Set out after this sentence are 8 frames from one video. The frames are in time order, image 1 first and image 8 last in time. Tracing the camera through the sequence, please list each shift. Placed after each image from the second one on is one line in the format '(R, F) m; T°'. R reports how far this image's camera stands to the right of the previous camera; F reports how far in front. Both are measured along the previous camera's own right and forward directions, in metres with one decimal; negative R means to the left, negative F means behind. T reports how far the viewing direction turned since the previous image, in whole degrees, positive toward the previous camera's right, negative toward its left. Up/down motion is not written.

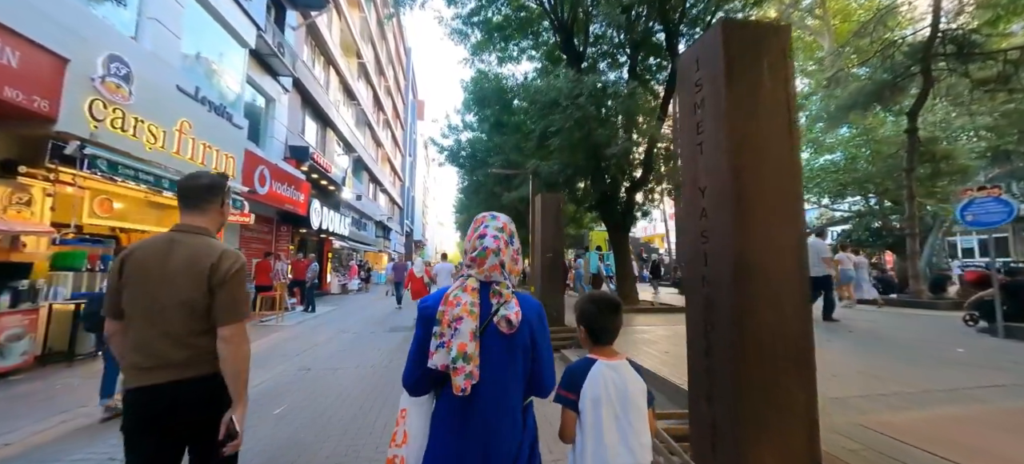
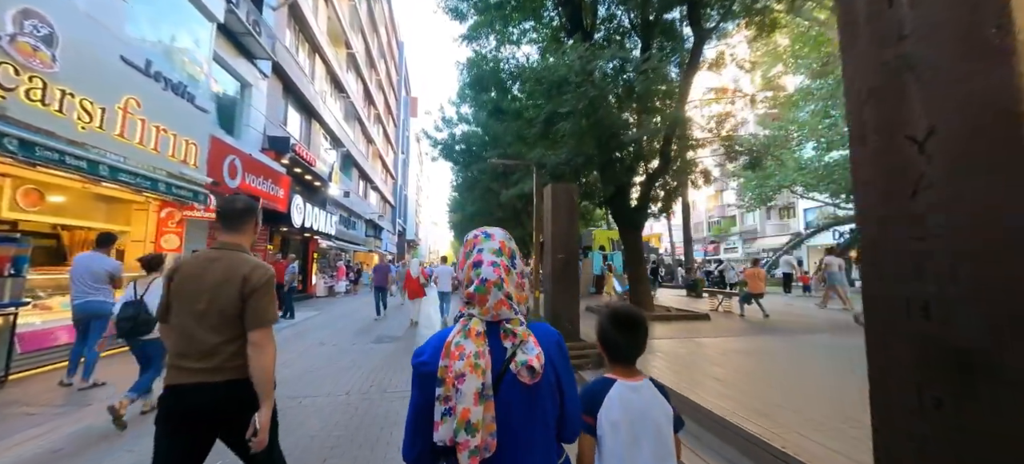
(-0.2, +1.2) m; +1°
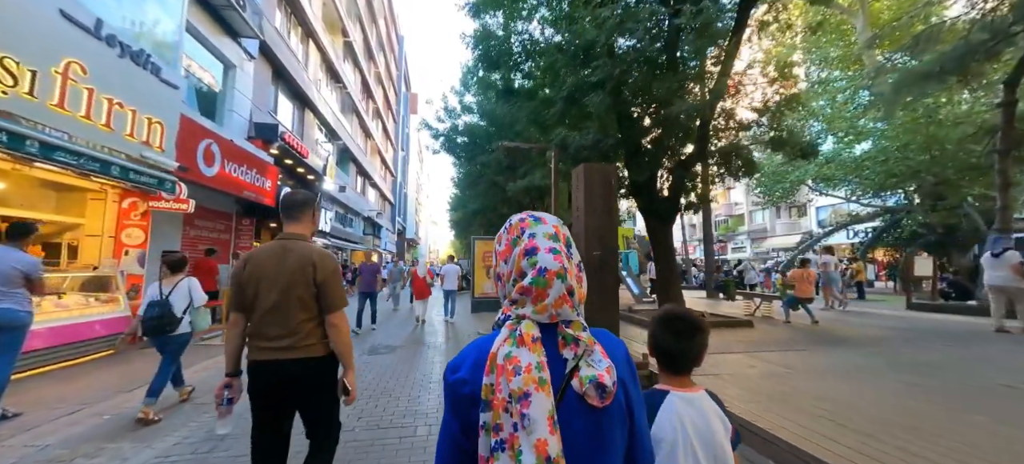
(-0.3, +1.2) m; 0°
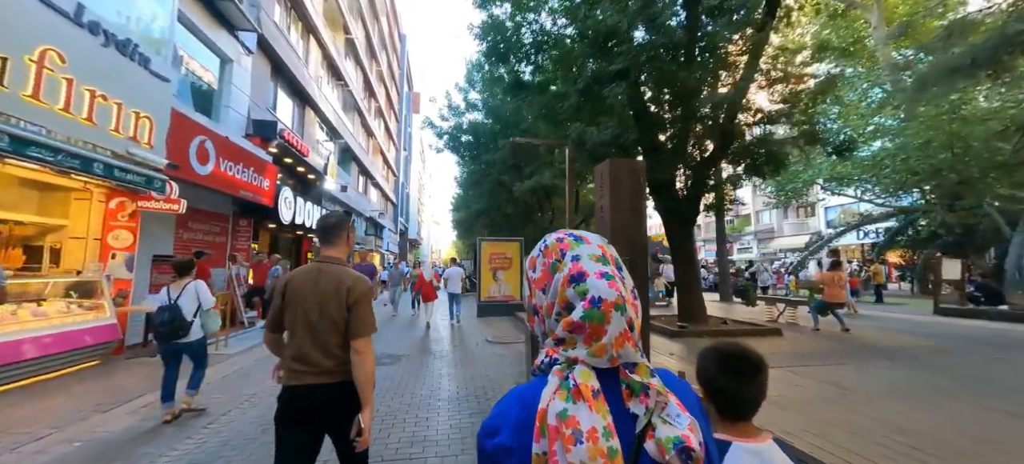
(-0.2, +0.5) m; 0°
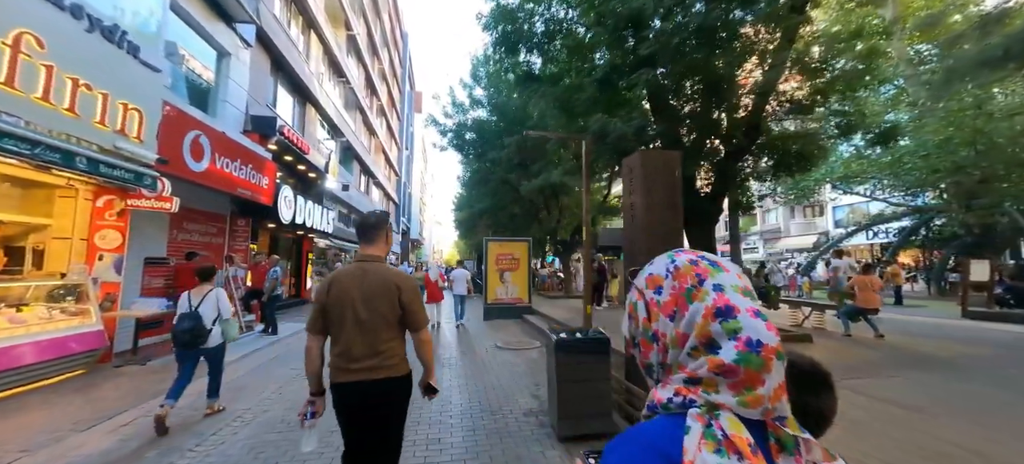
(-0.2, +0.5) m; 0°
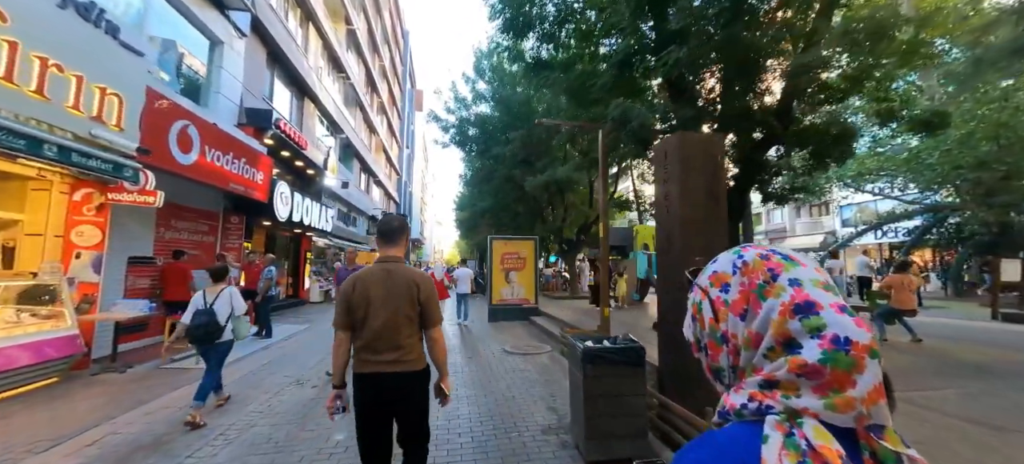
(-0.2, +0.5) m; 0°
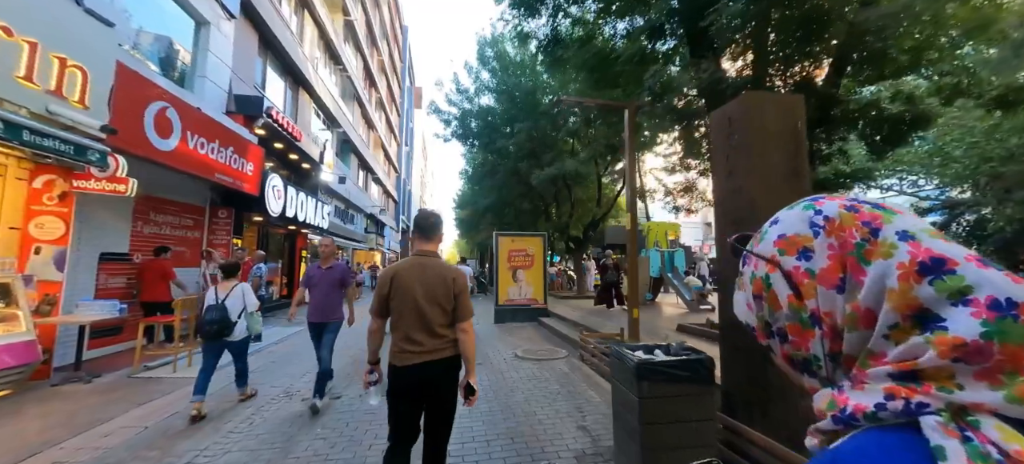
(-0.3, +0.7) m; 0°
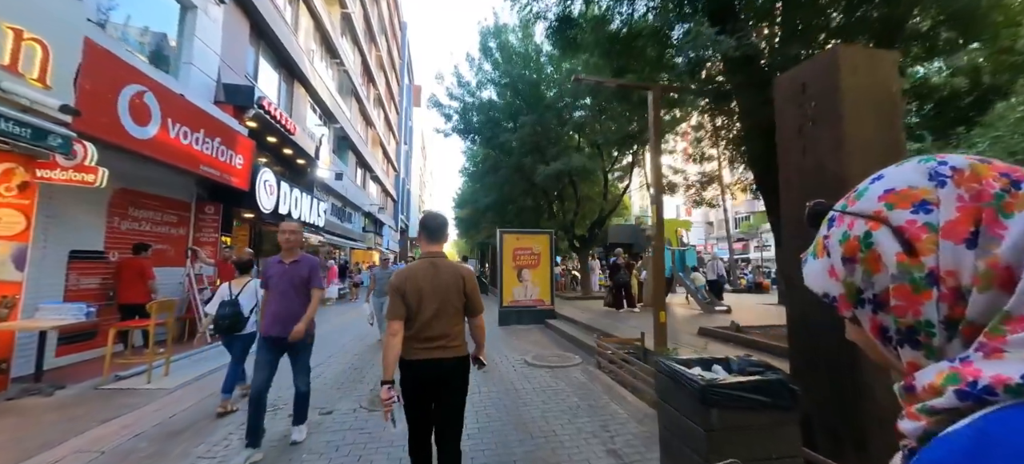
(-0.2, +0.6) m; 0°
